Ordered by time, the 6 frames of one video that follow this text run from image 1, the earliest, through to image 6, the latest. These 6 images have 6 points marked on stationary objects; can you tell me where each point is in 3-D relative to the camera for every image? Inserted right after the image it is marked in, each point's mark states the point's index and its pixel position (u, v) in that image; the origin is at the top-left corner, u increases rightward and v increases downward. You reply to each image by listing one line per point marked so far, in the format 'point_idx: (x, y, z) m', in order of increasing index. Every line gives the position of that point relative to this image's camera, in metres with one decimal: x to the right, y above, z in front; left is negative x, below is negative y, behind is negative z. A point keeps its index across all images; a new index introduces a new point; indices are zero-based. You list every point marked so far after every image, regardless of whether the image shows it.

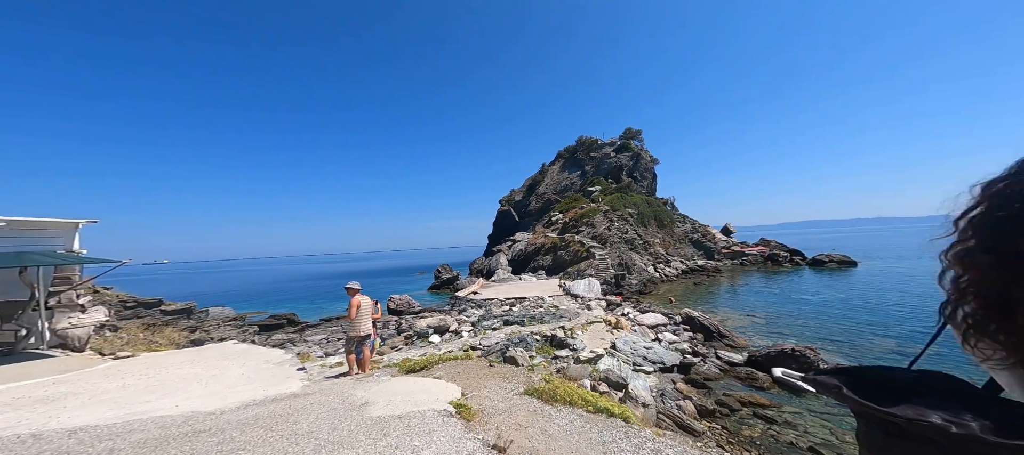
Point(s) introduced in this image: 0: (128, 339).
0: (-13.6, -4.2, +15.2) m
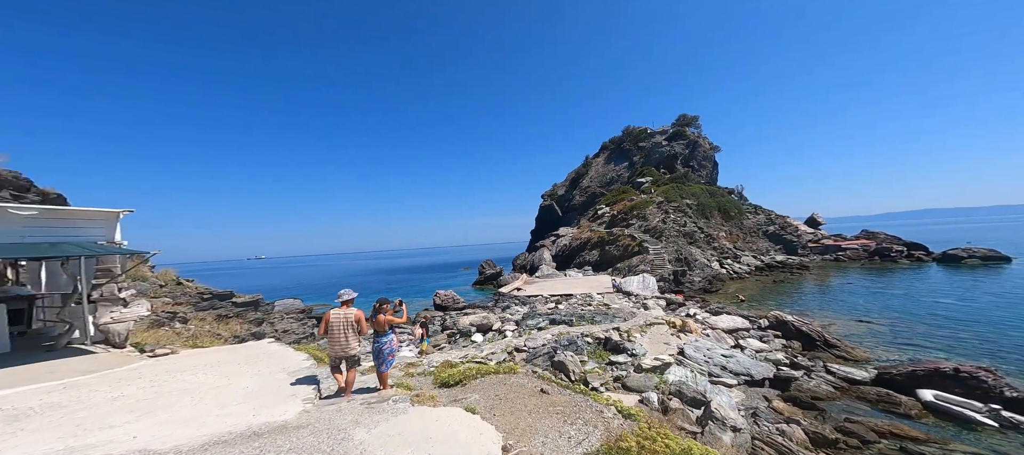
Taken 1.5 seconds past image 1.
0: (-11.8, -4.0, +15.2) m
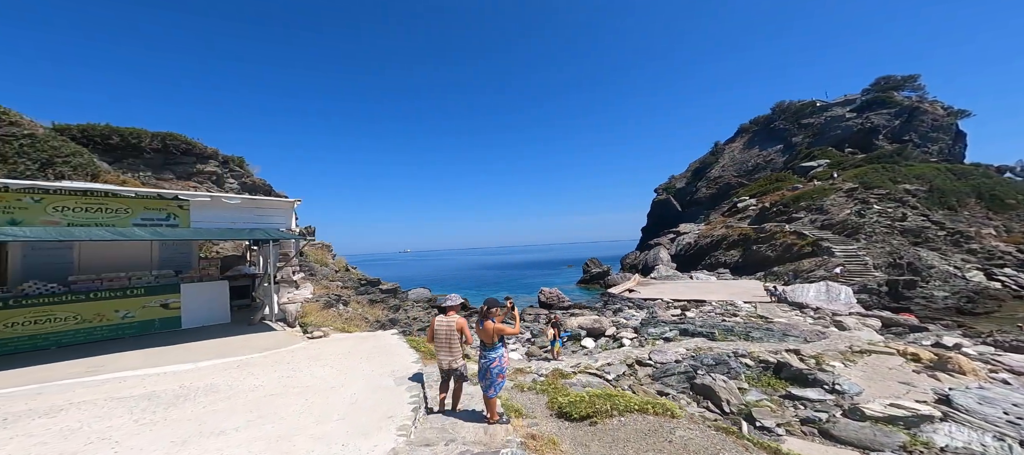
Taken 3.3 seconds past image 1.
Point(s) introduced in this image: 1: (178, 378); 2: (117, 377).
0: (-7.2, -3.8, +16.4) m
1: (-6.2, -2.8, +7.1) m
2: (-7.5, -2.9, +7.3) m
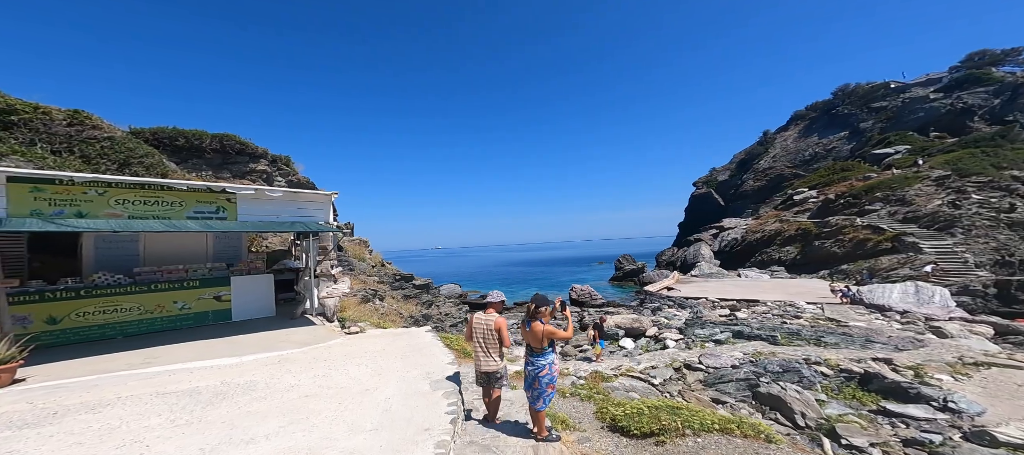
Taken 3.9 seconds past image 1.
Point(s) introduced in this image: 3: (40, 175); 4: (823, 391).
0: (-5.6, -3.6, +16.4) m
1: (-5.4, -2.7, +7.0) m
2: (-6.7, -2.8, +7.3) m
3: (-9.2, +1.1, +7.5) m
4: (+5.7, -3.1, +7.0) m
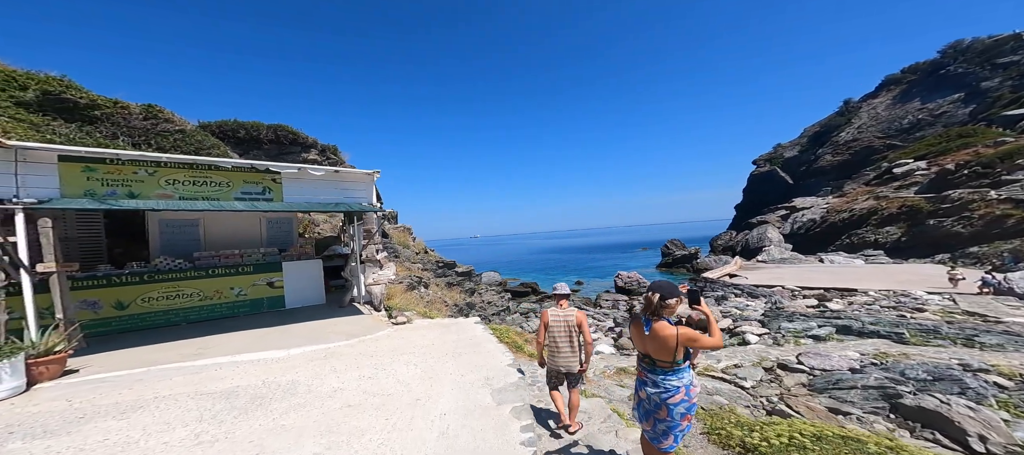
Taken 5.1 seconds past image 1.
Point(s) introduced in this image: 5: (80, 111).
0: (-3.5, -3.0, +15.7) m
1: (-4.2, -2.4, +6.4) m
2: (-5.5, -2.5, +6.8) m
3: (-8.0, +1.4, +7.1) m
4: (+6.9, -2.6, +5.2) m
5: (-16.3, +4.4, +14.2) m
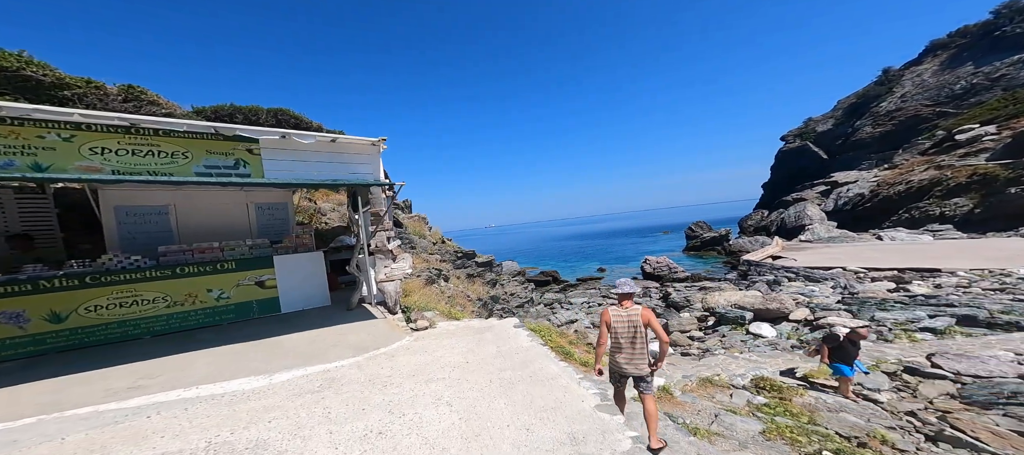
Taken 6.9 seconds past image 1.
0: (-2.2, -2.4, +13.6) m
1: (-3.3, -2.1, +4.4) m
2: (-4.5, -2.2, +4.8) m
3: (-7.2, +1.5, +5.1) m
4: (+7.8, -2.0, +2.8) m
5: (-15.3, +4.5, +12.4) m
